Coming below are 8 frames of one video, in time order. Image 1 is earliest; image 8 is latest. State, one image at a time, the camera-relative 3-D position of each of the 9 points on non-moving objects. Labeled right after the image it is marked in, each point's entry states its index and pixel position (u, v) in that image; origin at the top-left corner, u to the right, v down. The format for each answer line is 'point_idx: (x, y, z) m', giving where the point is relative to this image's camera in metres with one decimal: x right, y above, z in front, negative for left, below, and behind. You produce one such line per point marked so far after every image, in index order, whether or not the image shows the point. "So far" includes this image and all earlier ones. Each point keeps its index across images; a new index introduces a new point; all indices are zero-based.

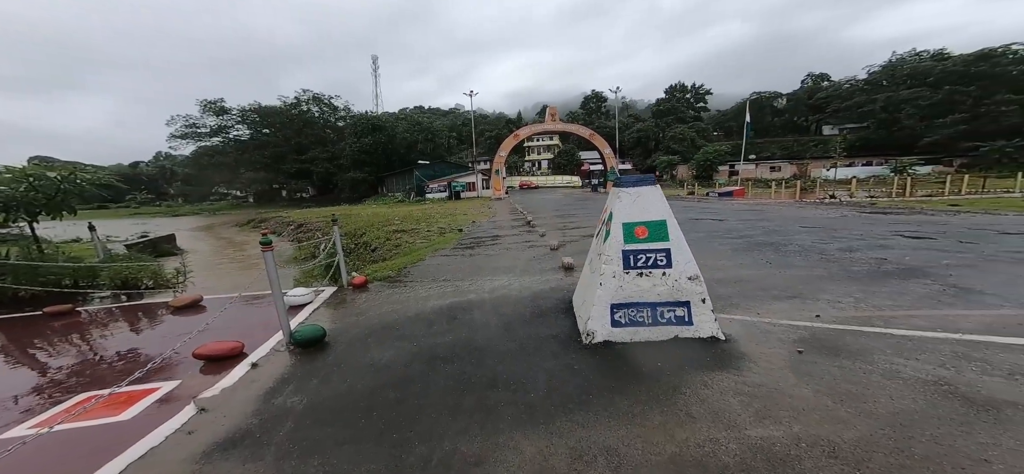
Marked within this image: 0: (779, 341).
0: (+2.3, -0.9, +3.4) m
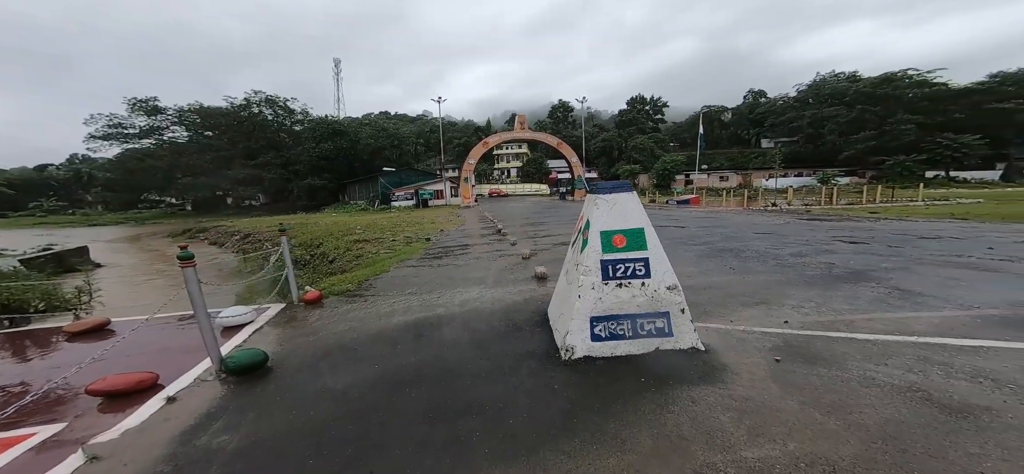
0: (+2.1, -1.0, +3.4) m
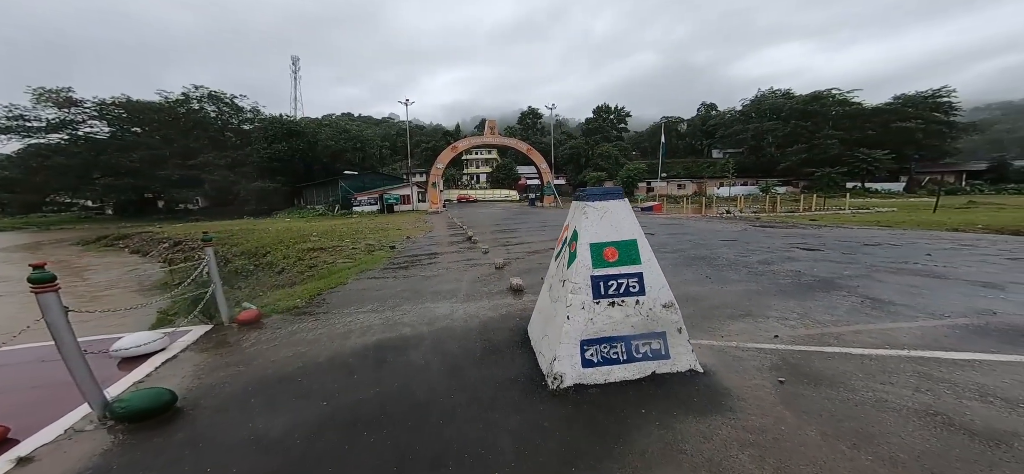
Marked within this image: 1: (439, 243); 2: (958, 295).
0: (+1.9, -1.1, +3.1) m
1: (-1.9, -0.1, +9.7) m
2: (+6.7, -0.9, +6.0) m
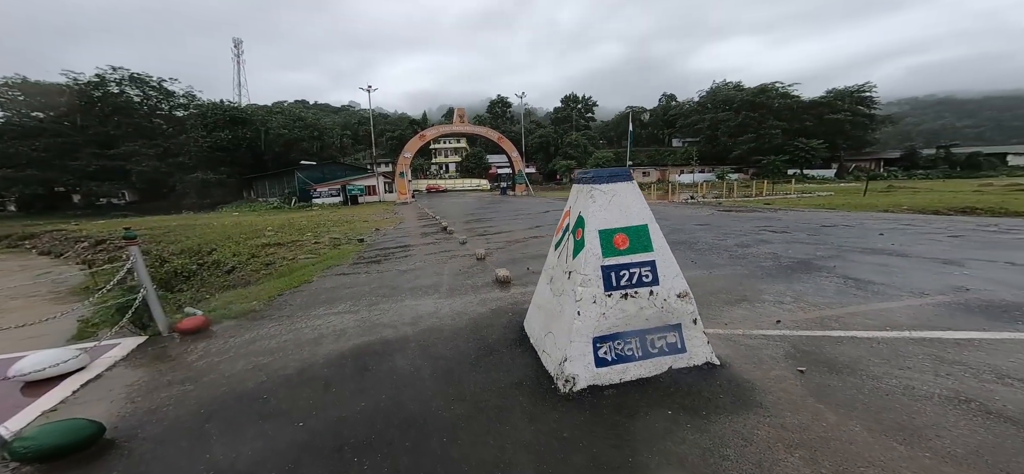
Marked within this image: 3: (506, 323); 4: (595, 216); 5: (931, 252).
0: (+2.0, -0.9, +3.0) m
1: (-2.4, +0.1, +9.2) m
2: (+6.5, -0.6, +6.2) m
3: (-0.1, -0.9, +3.9) m
4: (+0.6, +0.1, +2.8) m
5: (+8.9, -0.3, +8.3) m
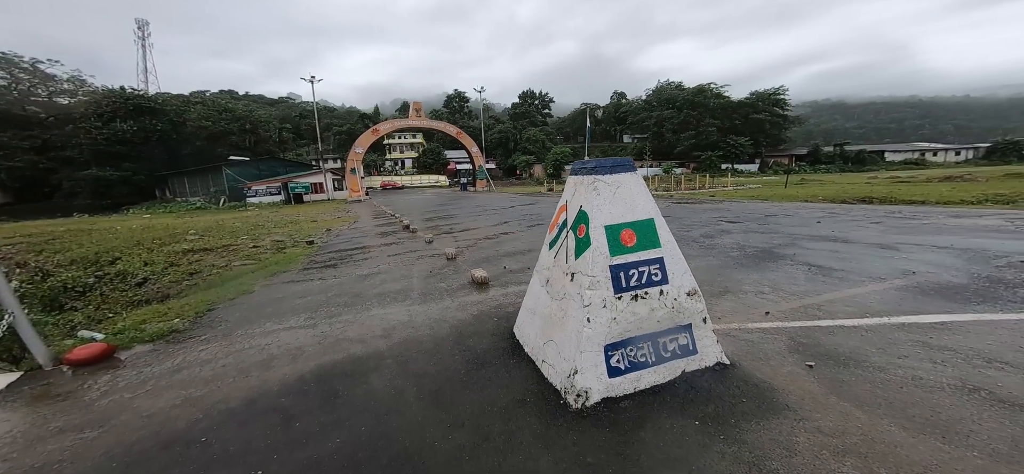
0: (+1.9, -0.9, +2.9) m
1: (-3.2, +0.1, +8.5) m
2: (+6.0, -0.3, +6.6) m
3: (-0.2, -0.8, +3.6) m
4: (+0.6, +0.2, +2.5) m
5: (+8.1, 0.0, +9.0) m
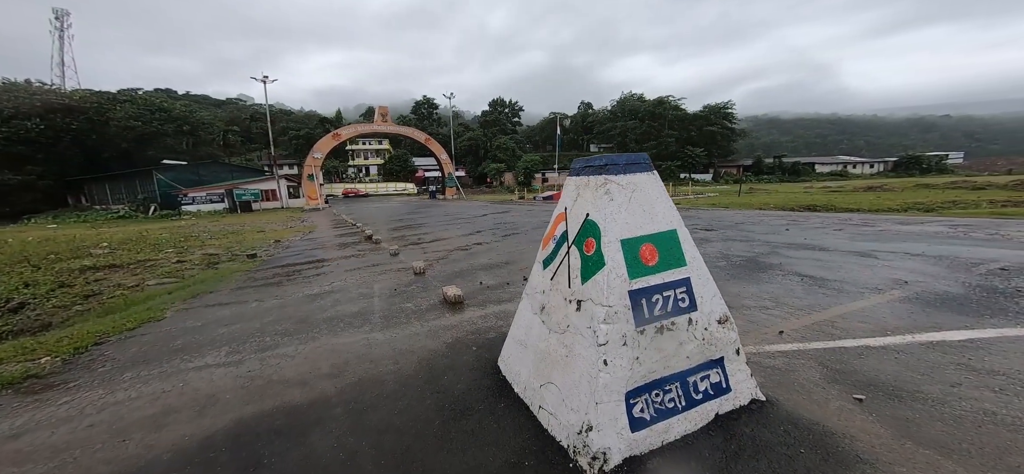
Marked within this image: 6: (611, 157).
0: (+1.9, -0.9, +2.4) m
1: (-3.7, -0.2, +7.7) m
2: (+5.7, -0.5, +6.5) m
3: (-0.3, -0.9, +2.9) m
4: (+0.5, +0.1, +2.0) m
5: (+7.5, -0.2, +9.0) m
6: (+0.5, +0.4, +2.0) m
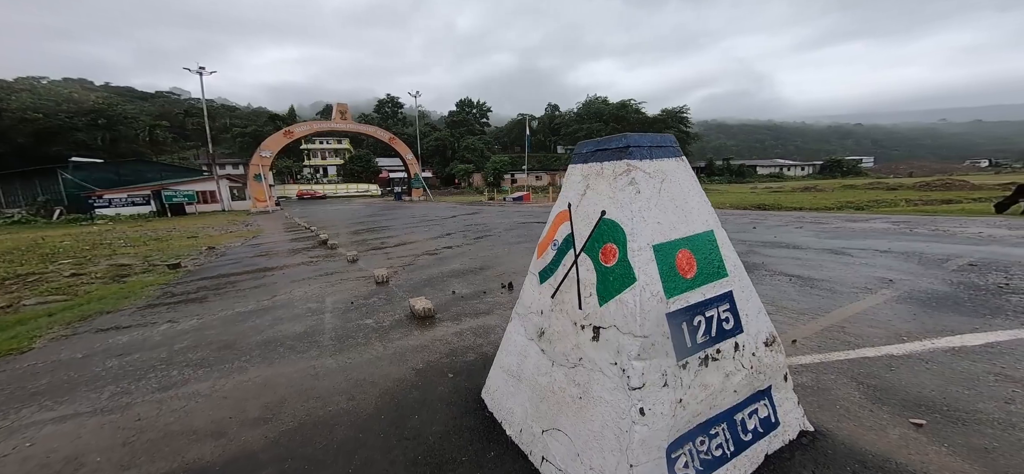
0: (+1.8, -0.9, +2.0) m
1: (-4.2, -0.3, +6.8) m
2: (+5.2, -0.4, +6.4) m
3: (-0.4, -1.0, +2.4) m
4: (+0.5, +0.1, +1.5) m
5: (+6.9, -0.1, +9.1) m
6: (+0.5, +0.4, +1.6) m
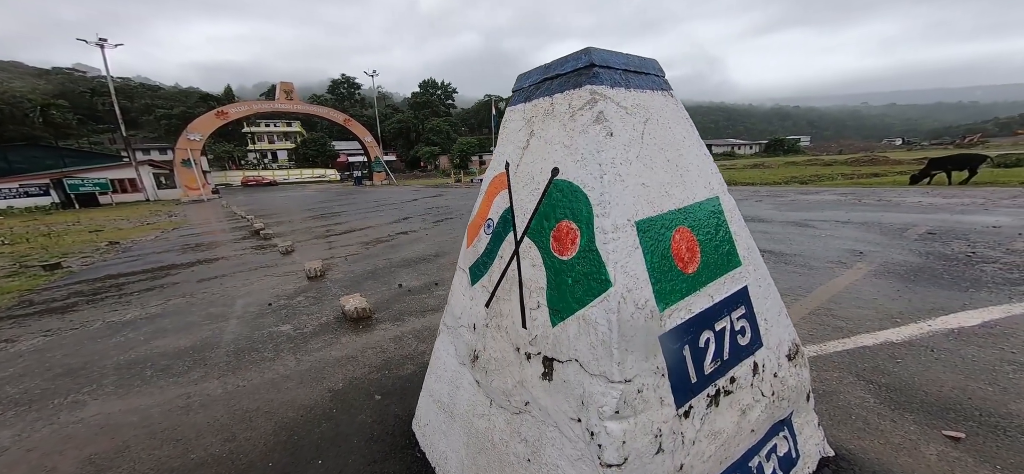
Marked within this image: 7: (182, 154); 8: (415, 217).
0: (+1.5, -0.8, +1.6) m
1: (-4.8, -0.1, +5.9) m
2: (+4.6, 0.0, +6.2) m
3: (-0.7, -0.9, +1.8) m
4: (+0.2, +0.2, +0.9) m
5: (+6.1, +0.5, +9.1) m
6: (+0.2, +0.5, +1.0) m
7: (-14.2, +3.6, +17.7) m
8: (-2.2, +0.4, +8.7) m
